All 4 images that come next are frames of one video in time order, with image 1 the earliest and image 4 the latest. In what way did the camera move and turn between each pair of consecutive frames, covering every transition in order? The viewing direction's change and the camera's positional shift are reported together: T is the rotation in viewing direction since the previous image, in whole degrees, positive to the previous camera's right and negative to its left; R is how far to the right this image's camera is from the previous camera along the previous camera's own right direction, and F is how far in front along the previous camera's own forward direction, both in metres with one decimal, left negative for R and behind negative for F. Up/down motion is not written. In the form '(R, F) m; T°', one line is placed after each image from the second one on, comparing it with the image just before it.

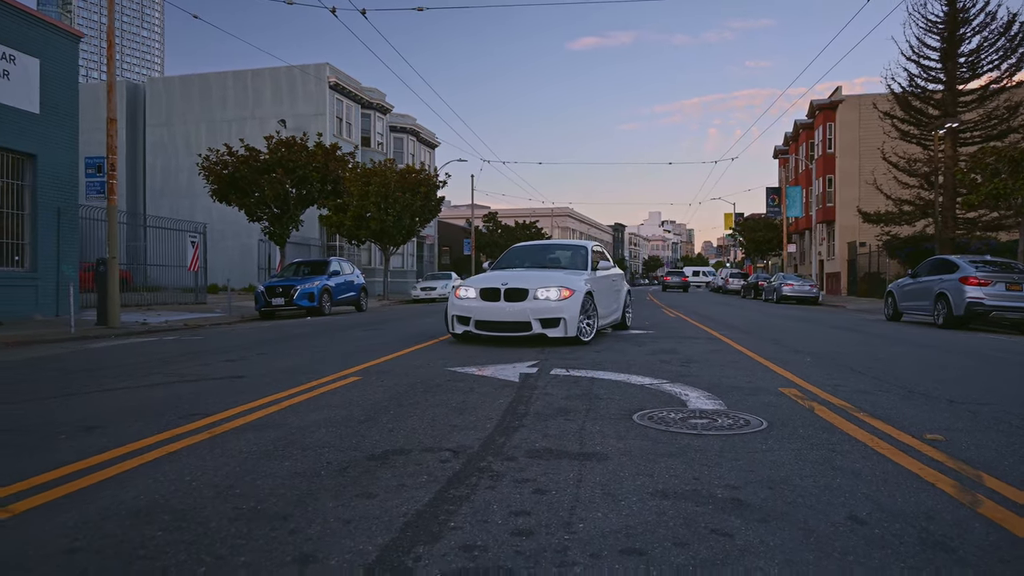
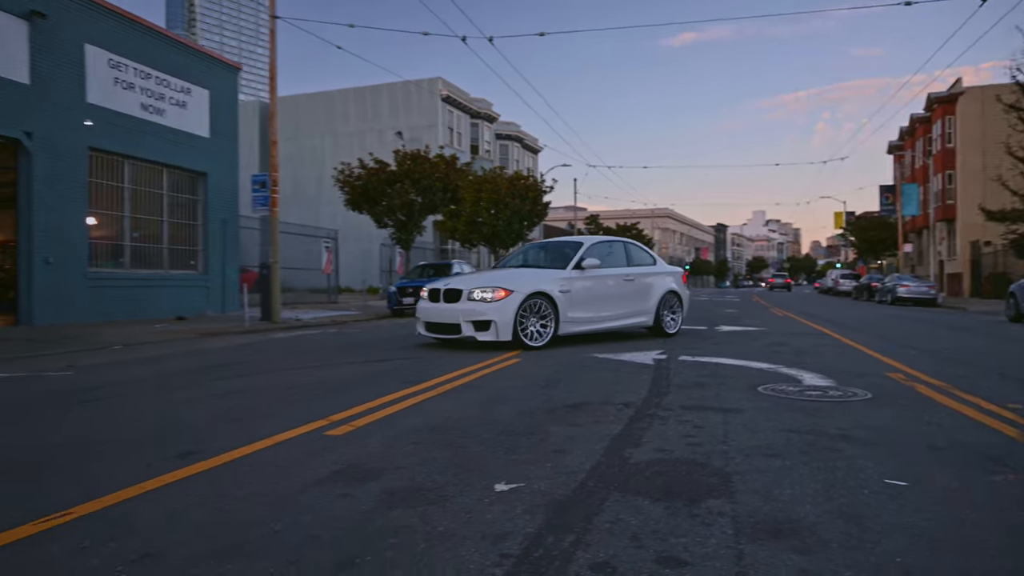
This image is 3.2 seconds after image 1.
(-0.5, -1.6) m; -7°
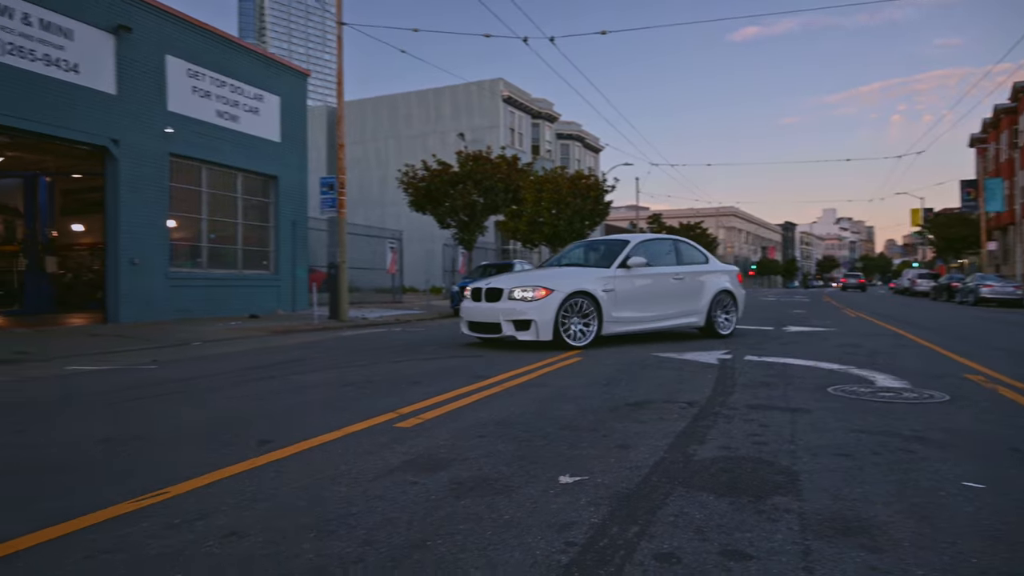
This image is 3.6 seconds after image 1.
(0.0, -0.1) m; -5°
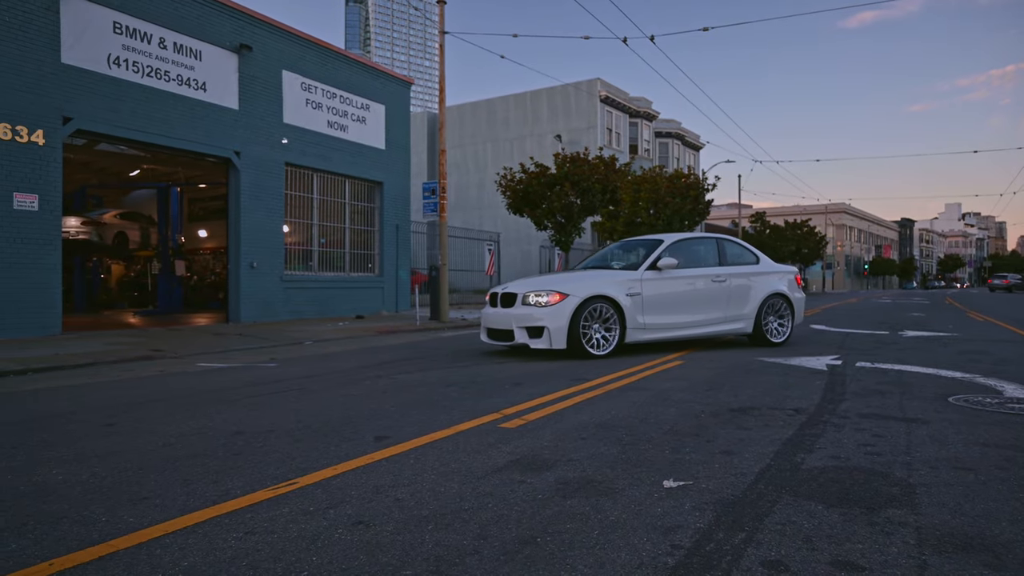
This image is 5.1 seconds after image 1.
(0.0, -0.1) m; -7°
